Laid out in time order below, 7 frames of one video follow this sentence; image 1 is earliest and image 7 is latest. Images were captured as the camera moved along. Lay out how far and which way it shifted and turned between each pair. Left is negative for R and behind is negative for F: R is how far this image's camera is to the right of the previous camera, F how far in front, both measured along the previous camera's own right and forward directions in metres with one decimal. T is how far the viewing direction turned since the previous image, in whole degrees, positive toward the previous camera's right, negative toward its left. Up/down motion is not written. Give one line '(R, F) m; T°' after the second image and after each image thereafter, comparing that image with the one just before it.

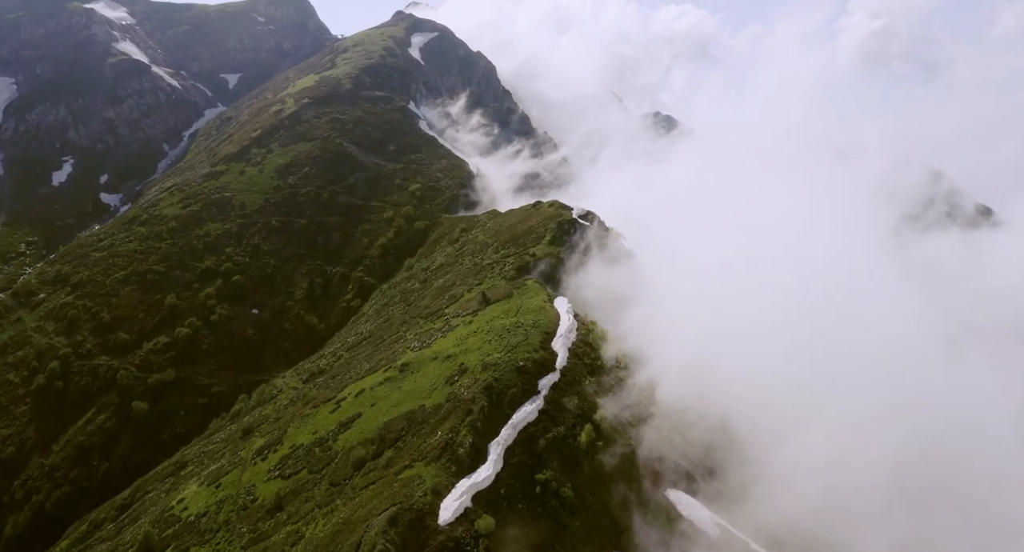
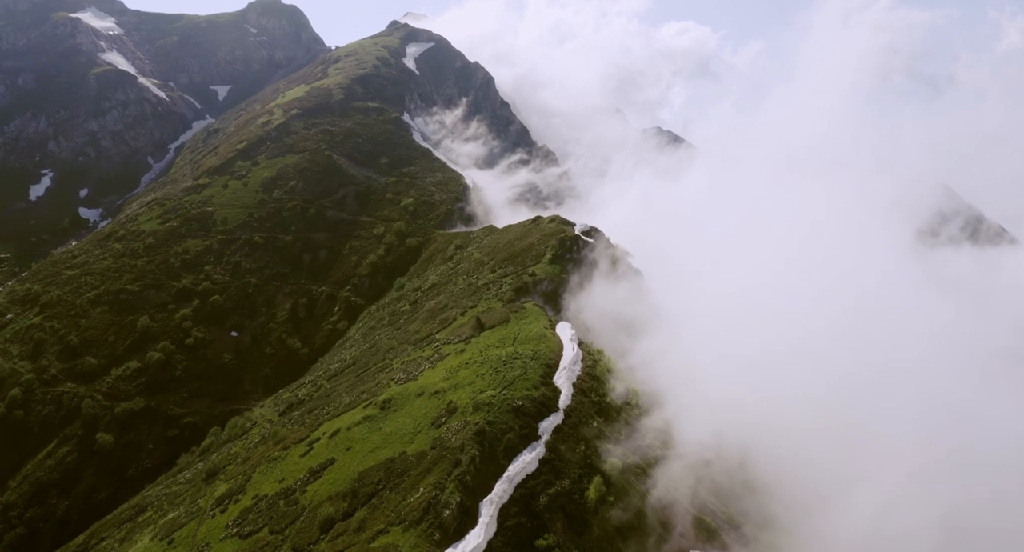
(+0.3, +10.7) m; 0°
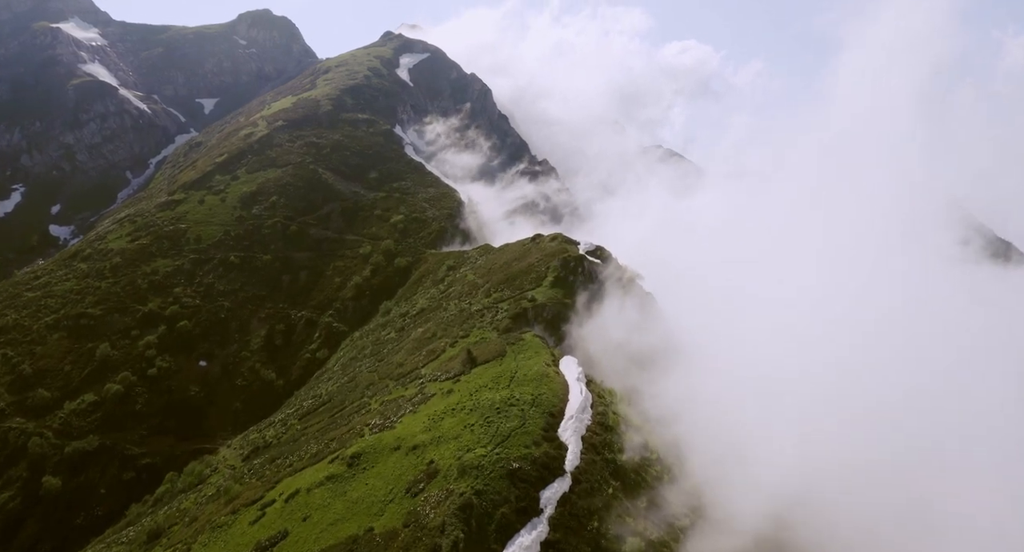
(+0.3, +13.3) m; 0°
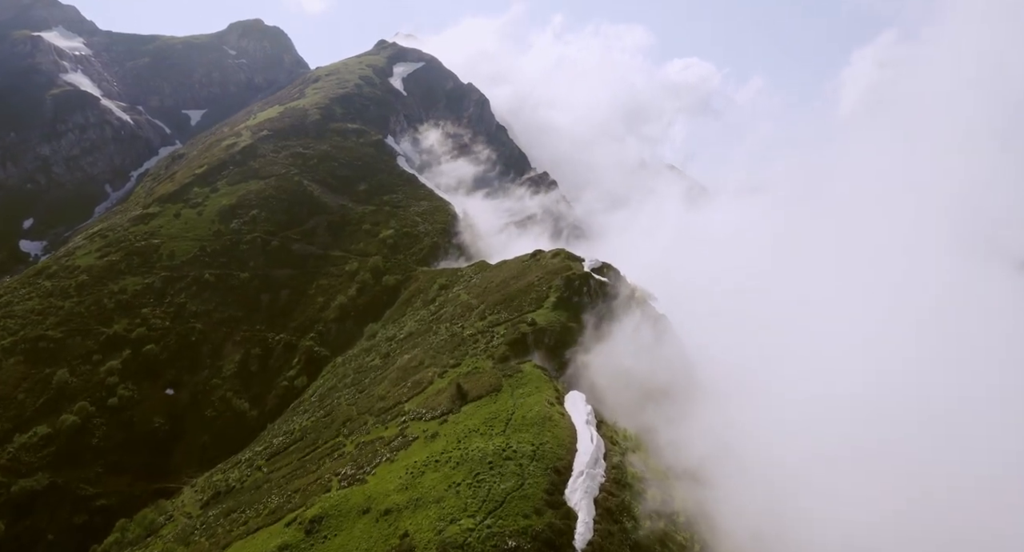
(+0.2, +11.6) m; 0°
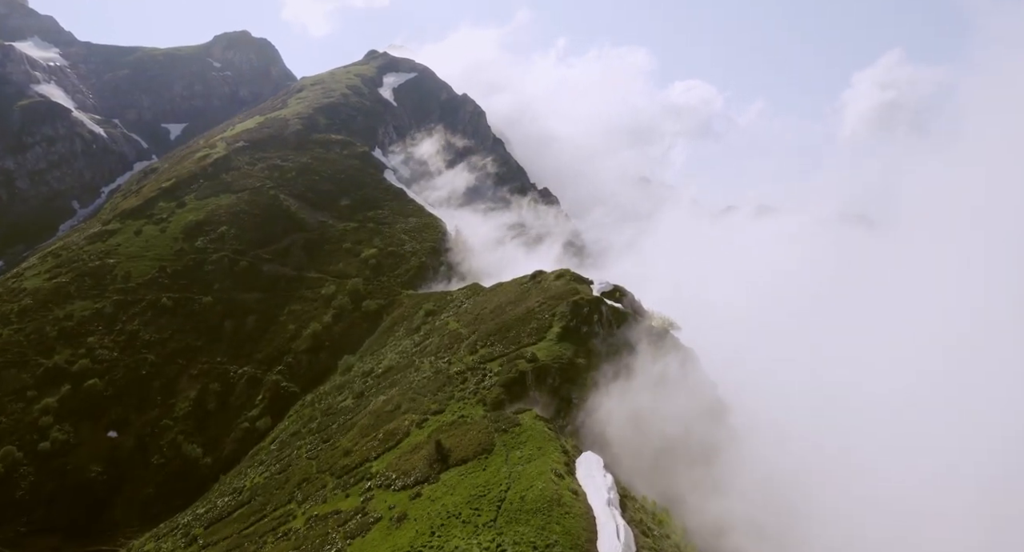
(+0.3, +15.7) m; 0°
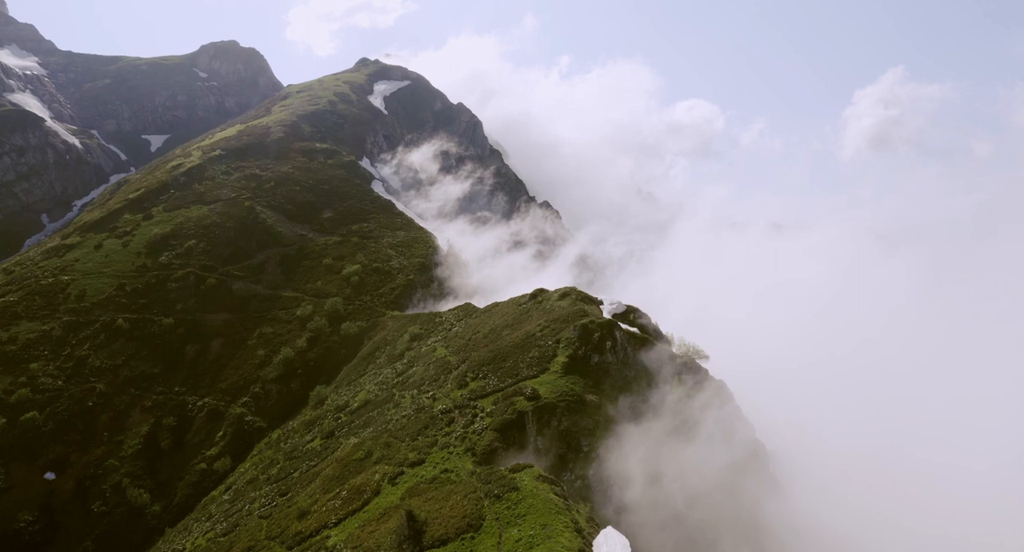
(+0.2, +12.9) m; 0°
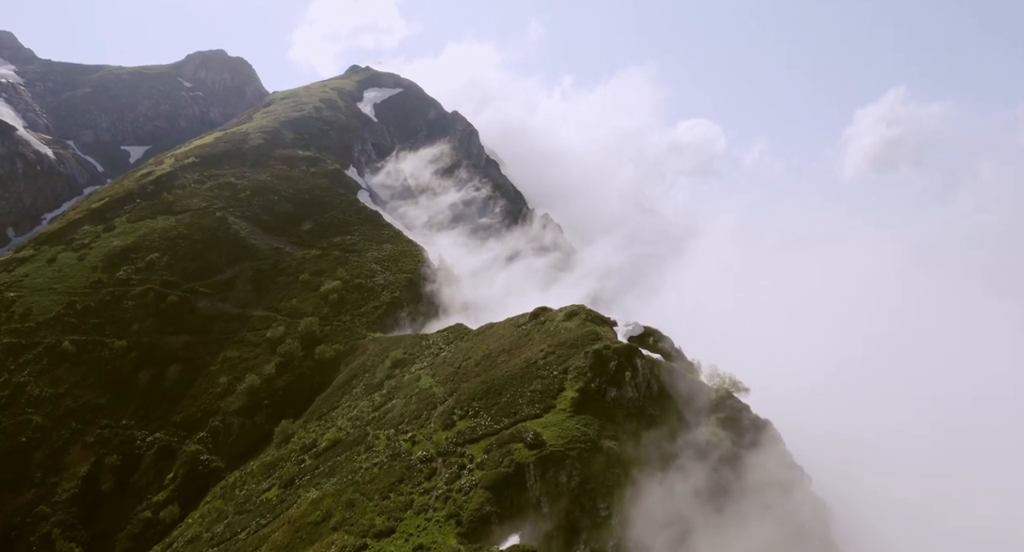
(+0.1, +12.3) m; 0°
